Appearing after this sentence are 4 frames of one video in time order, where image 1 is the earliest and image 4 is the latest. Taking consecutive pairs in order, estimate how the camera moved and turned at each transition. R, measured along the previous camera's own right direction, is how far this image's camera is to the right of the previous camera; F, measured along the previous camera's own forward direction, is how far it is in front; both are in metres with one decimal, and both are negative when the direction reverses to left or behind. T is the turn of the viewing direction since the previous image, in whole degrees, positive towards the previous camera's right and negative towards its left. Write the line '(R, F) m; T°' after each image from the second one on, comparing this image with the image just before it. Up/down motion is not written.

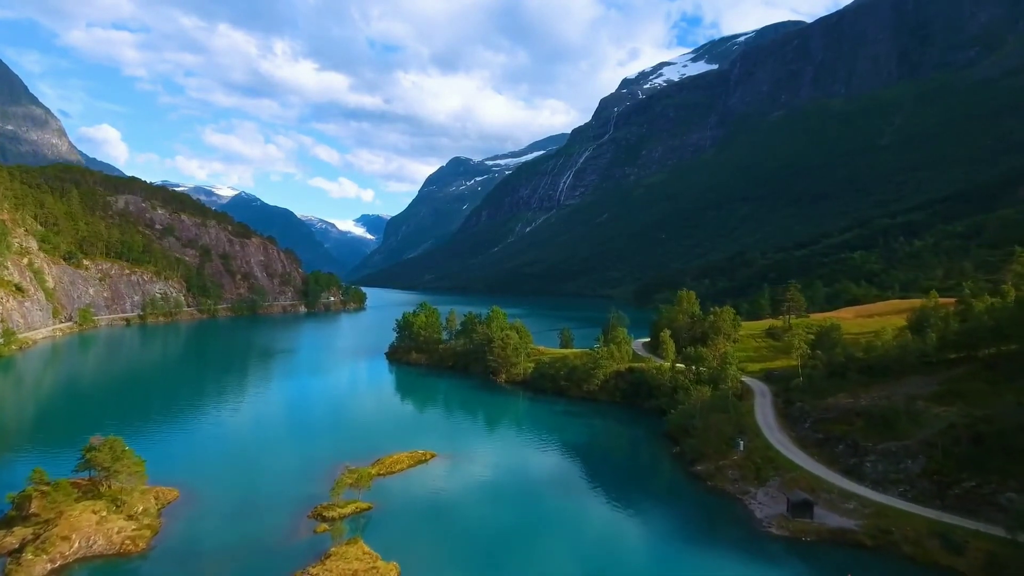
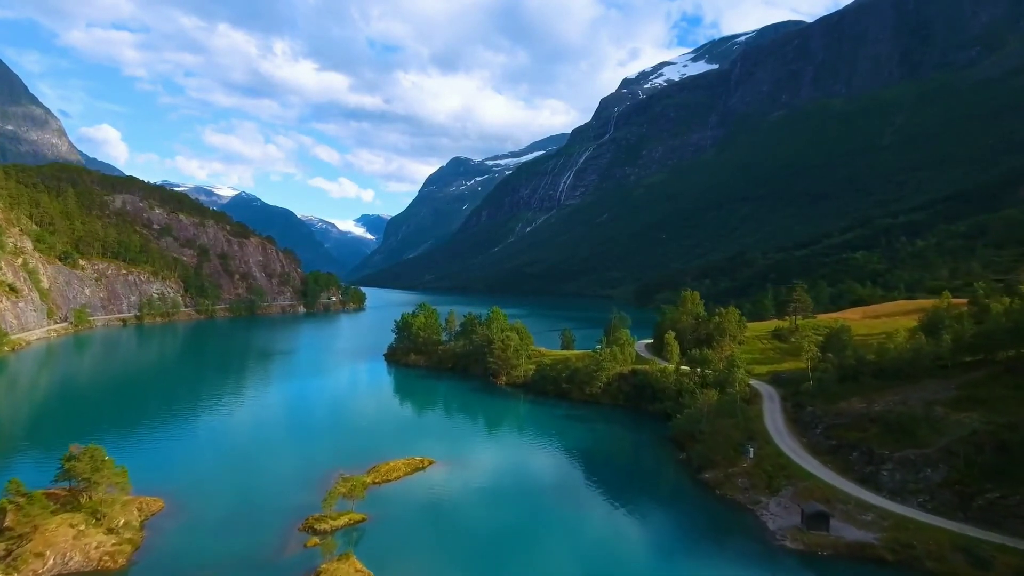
(-0.1, +1.8) m; 0°
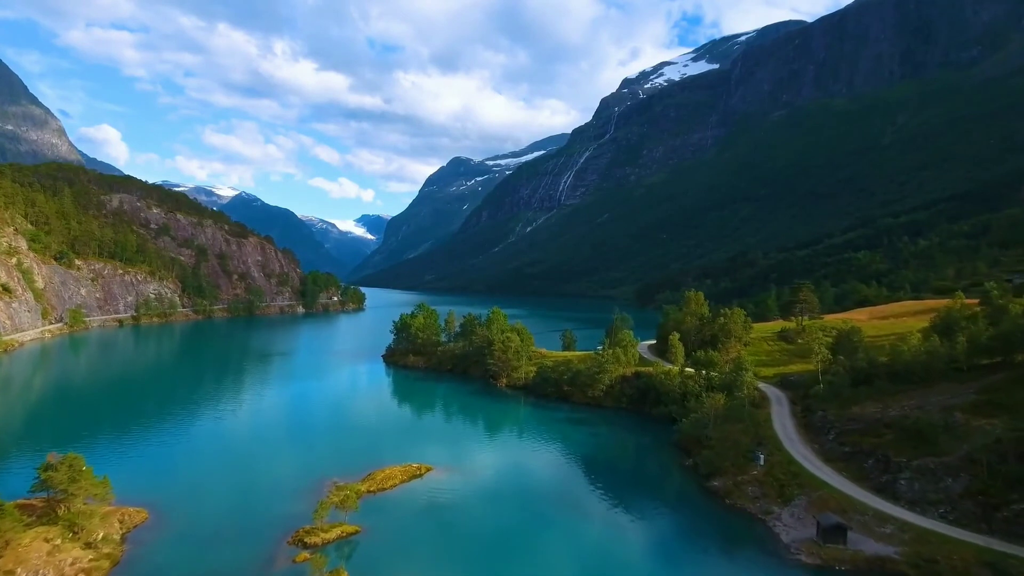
(0.0, +1.8) m; 0°
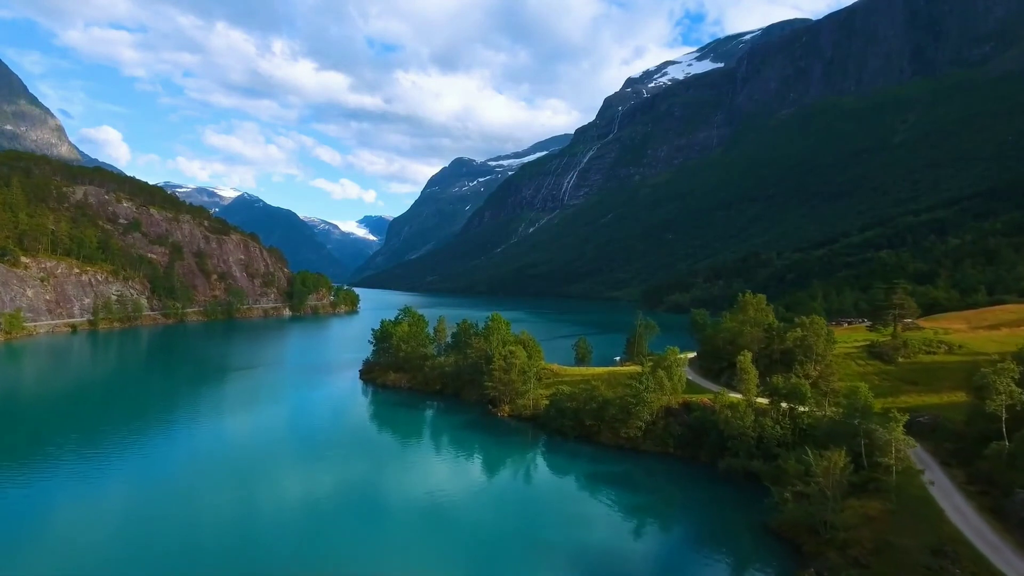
(-0.3, +20.1) m; 0°
